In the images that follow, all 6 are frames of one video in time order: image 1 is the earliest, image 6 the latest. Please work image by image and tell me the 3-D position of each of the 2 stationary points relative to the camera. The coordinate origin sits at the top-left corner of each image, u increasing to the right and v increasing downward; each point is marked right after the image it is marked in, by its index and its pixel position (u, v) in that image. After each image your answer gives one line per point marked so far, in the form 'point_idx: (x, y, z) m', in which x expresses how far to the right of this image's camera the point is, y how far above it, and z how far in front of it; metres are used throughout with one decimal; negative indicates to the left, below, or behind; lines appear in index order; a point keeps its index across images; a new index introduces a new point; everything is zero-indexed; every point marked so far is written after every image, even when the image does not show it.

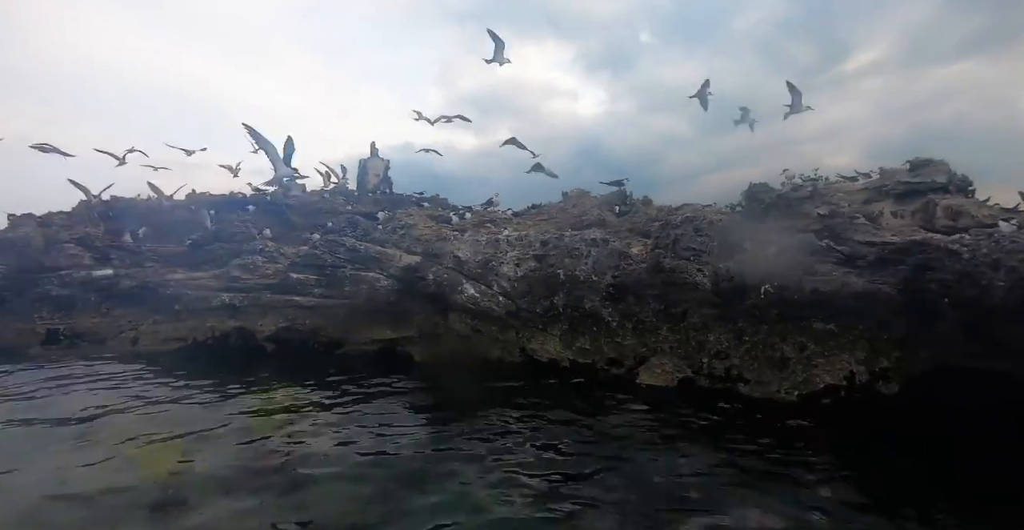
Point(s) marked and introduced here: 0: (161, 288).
0: (-8.9, -0.5, +12.9) m
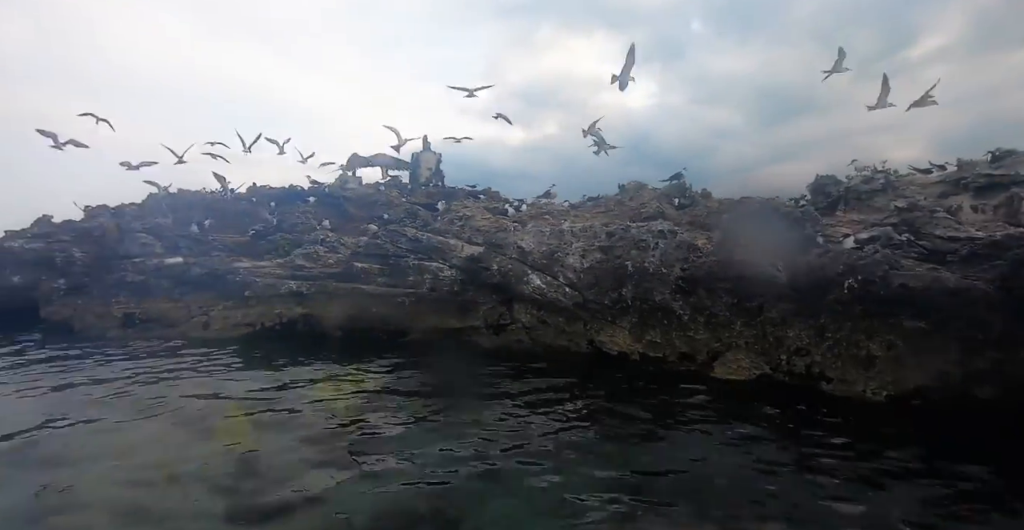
0: (-7.4, -0.2, +13.3) m
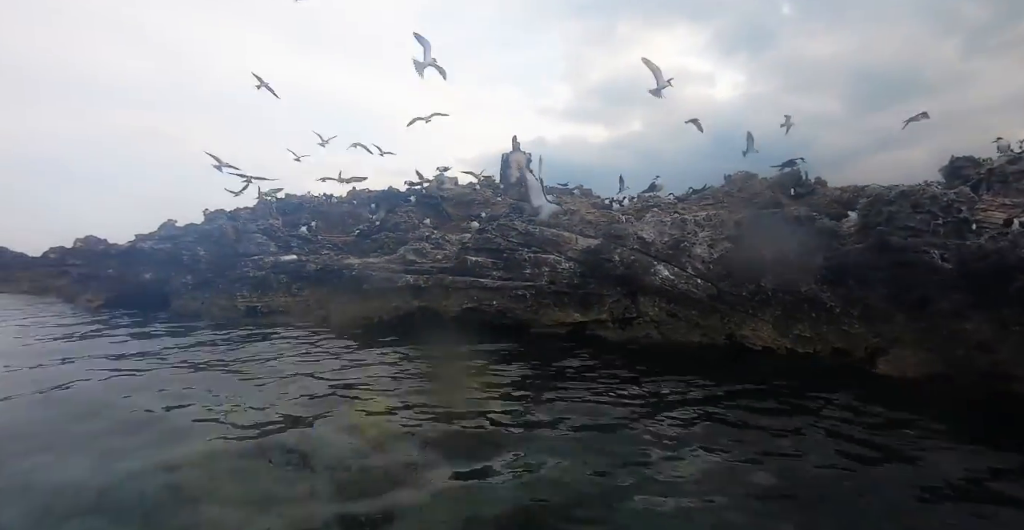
0: (-4.5, -0.1, +13.8) m
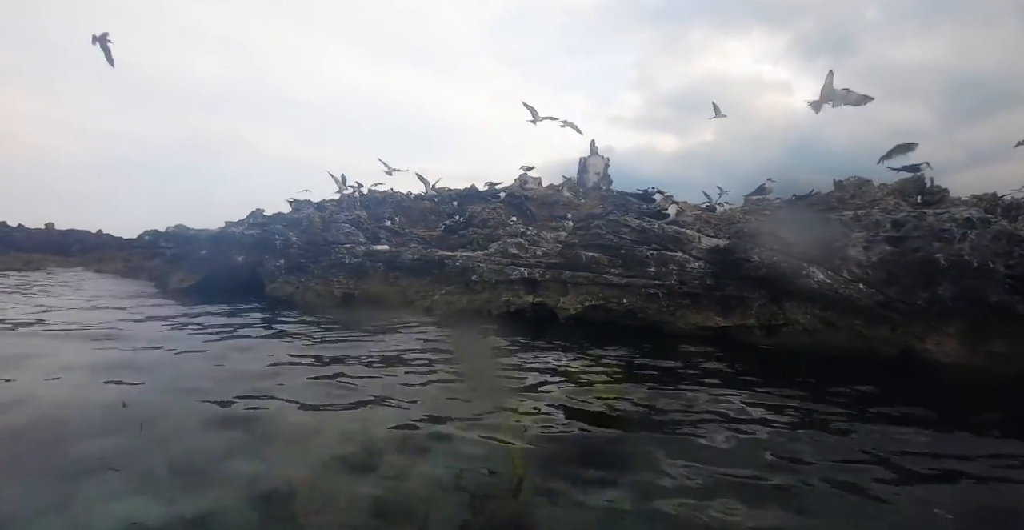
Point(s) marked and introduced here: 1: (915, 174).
0: (-1.8, +0.1, +13.4) m
1: (+13.5, +3.0, +17.4) m
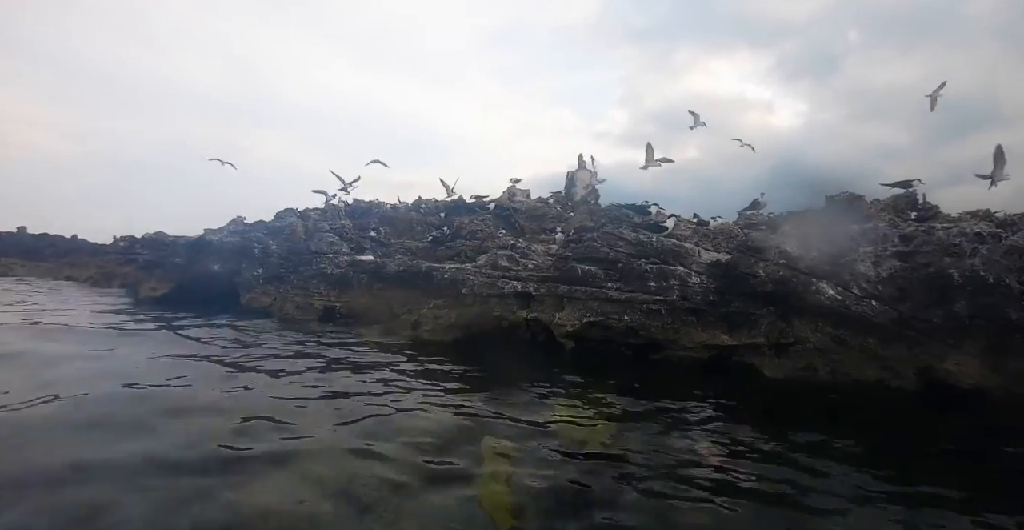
0: (-2.0, -0.2, +12.7) m
1: (+13.1, +2.5, +17.3) m
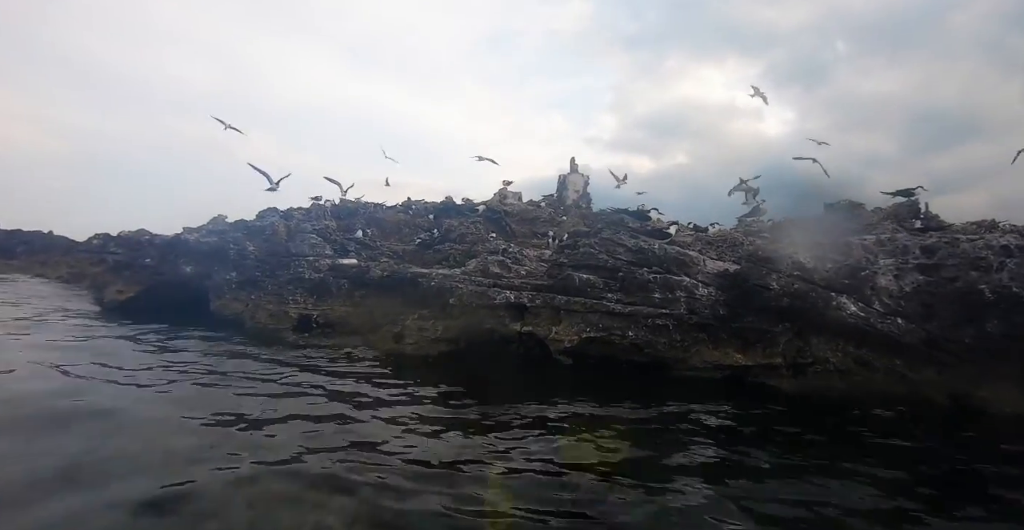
0: (-2.2, -0.4, +11.8) m
1: (+12.9, +2.1, +16.8) m
